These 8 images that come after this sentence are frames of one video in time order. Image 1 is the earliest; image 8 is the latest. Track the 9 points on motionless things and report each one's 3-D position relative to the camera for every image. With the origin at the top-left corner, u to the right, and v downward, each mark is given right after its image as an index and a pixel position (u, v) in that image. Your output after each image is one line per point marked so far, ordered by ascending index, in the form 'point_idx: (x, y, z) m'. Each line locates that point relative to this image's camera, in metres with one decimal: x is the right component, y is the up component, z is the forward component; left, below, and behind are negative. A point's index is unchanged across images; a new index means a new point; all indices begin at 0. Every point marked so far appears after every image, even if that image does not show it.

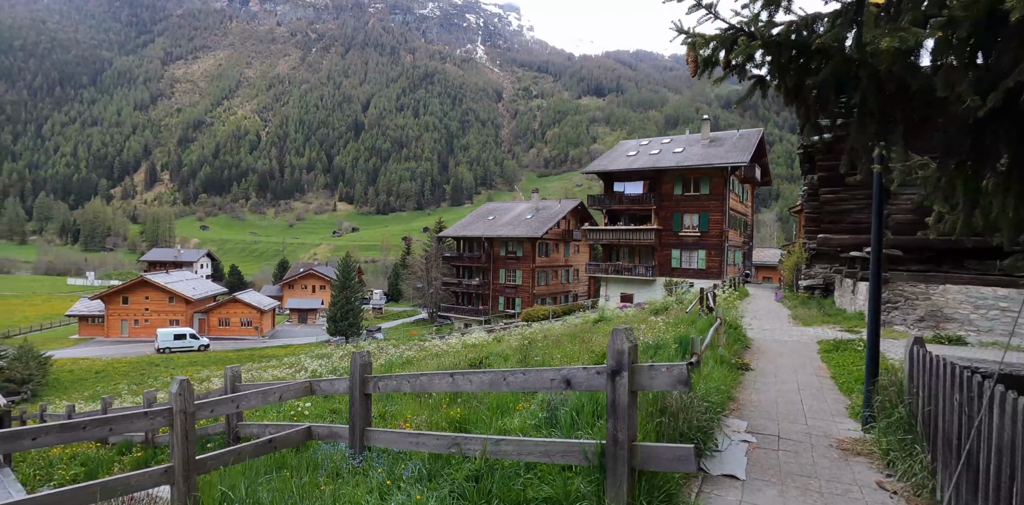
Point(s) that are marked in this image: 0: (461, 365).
0: (-0.8, -1.9, +10.0) m
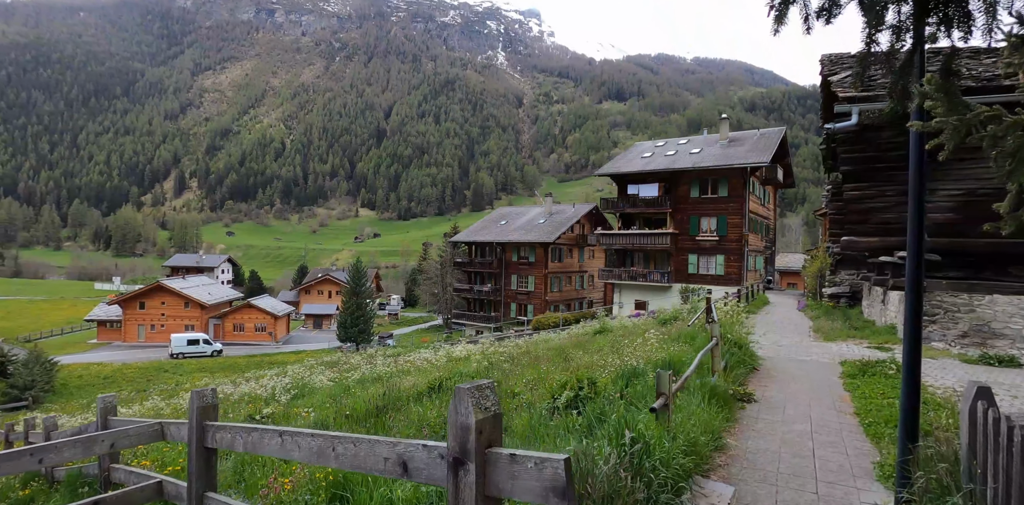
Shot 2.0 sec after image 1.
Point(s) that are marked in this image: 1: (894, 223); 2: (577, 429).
0: (-1.4, -2.0, +8.6) m
1: (+8.1, +0.6, +12.3) m
2: (+0.5, -1.4, +4.7) m
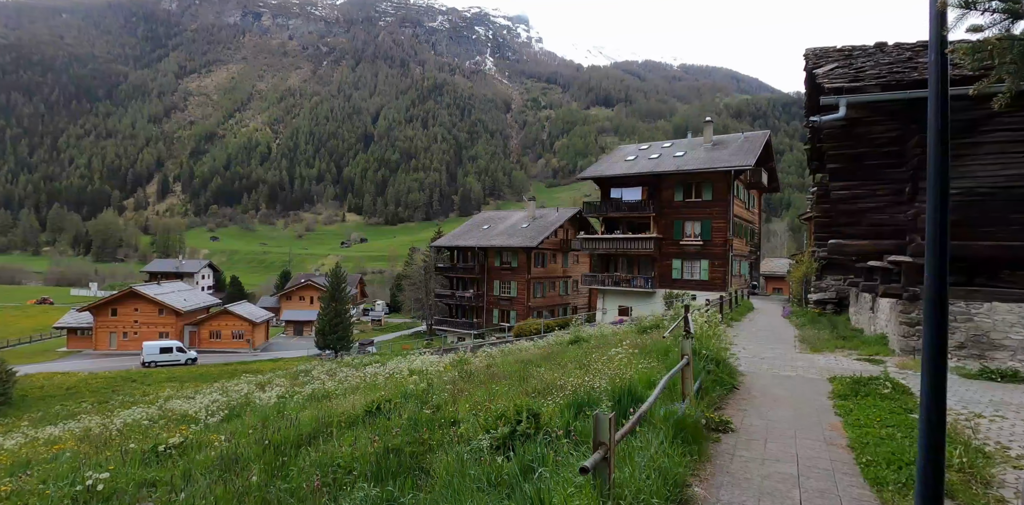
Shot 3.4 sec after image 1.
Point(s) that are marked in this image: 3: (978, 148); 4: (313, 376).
0: (-2.0, -2.0, +7.6) m
1: (+7.3, +0.5, +11.5) m
2: (-0.1, -1.5, +3.7) m
3: (+8.3, +1.9, +10.6) m
4: (-6.1, -3.8, +18.3) m
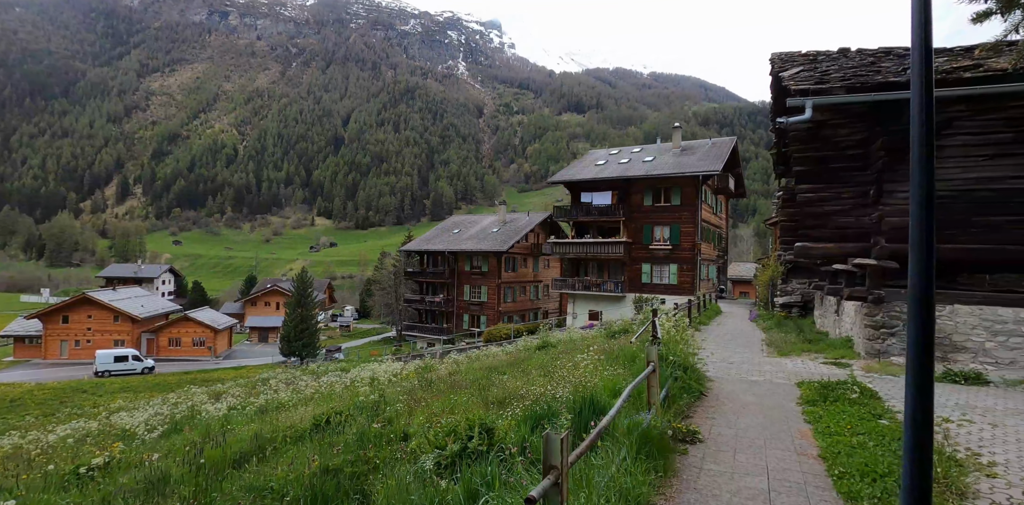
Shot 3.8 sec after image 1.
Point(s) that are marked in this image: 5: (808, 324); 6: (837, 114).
0: (-2.5, -2.0, +7.1) m
1: (+6.6, +0.5, +11.5) m
2: (-0.4, -1.4, +3.3) m
3: (+7.7, +1.9, +10.6) m
4: (-7.1, -3.9, +17.6) m
5: (+8.0, -1.9, +15.9) m
6: (+6.3, +2.7, +11.3) m
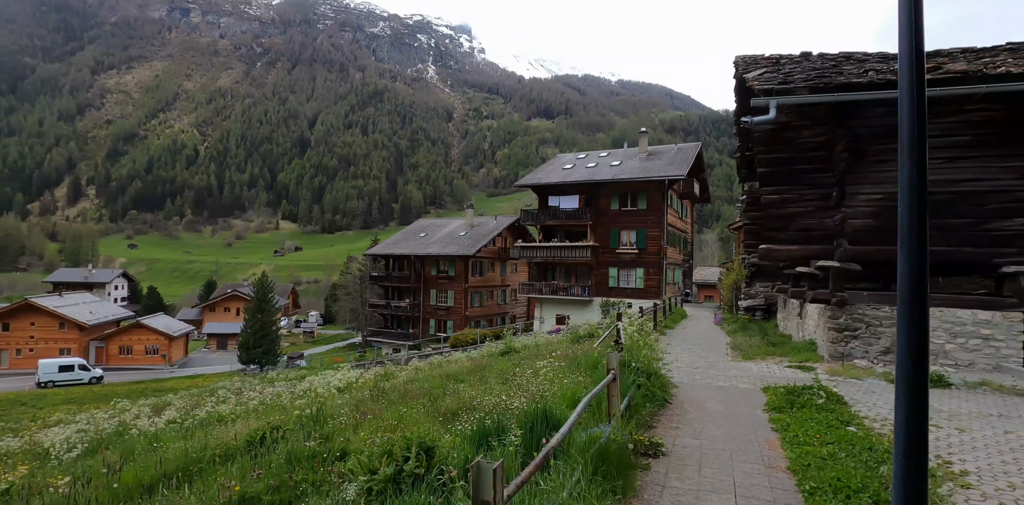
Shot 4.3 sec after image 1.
0: (-3.0, -2.1, +6.5) m
1: (+5.9, +0.4, +11.4) m
2: (-0.7, -1.4, +2.9) m
3: (+7.0, +1.8, +10.6) m
4: (-8.2, -4.0, +16.7) m
5: (+7.0, -2.0, +15.8) m
6: (+5.5, +2.6, +11.2) m
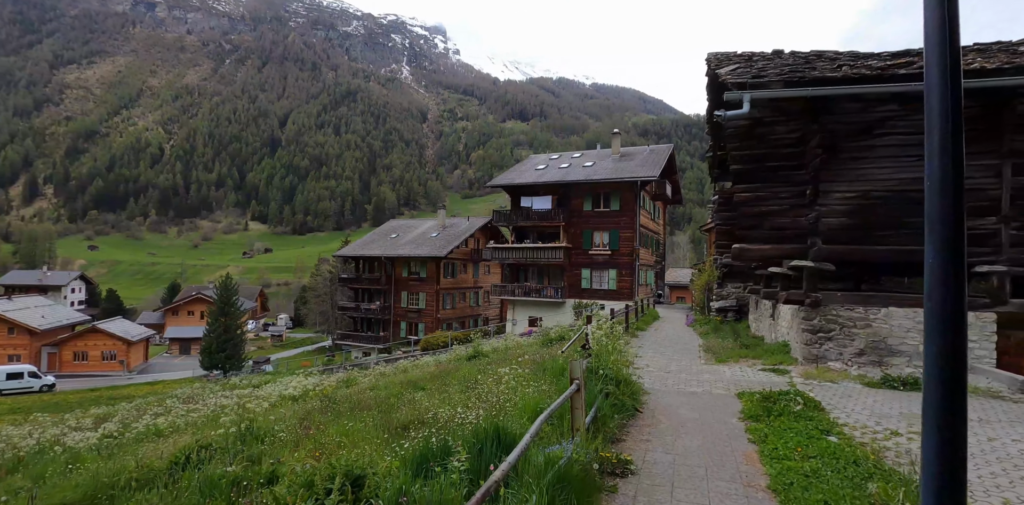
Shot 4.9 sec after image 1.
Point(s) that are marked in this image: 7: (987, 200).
0: (-3.4, -2.0, +5.8) m
1: (+5.2, +0.4, +11.1) m
2: (-1.0, -1.4, +2.3) m
3: (+6.4, +1.8, +10.4) m
4: (-9.0, -4.0, +15.8) m
5: (+6.2, -2.0, +15.6) m
6: (+4.9, +2.6, +10.9) m
7: (+8.0, +0.9, +9.9) m
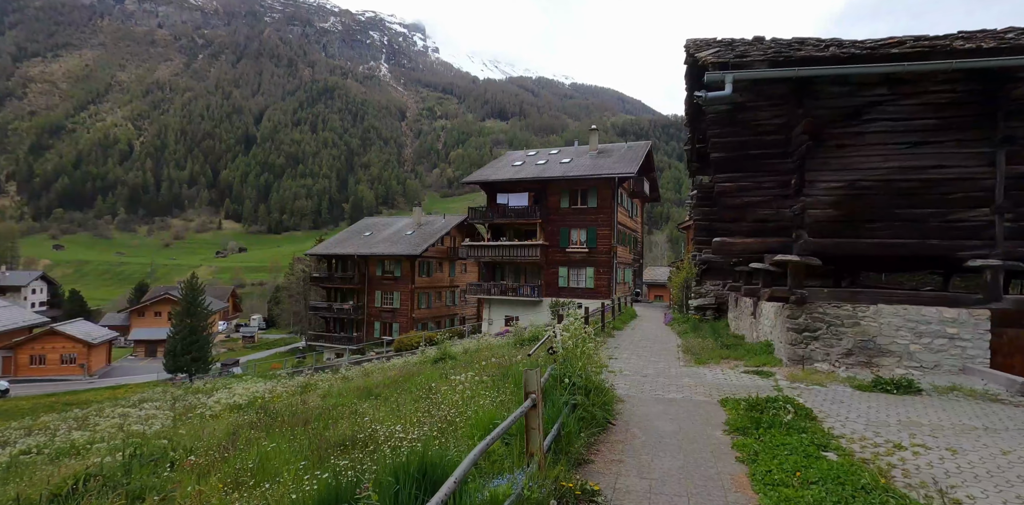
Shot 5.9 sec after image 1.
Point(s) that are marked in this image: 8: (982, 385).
0: (-3.9, -1.9, +4.9) m
1: (+4.6, +0.5, +10.5) m
2: (-1.3, -1.3, +1.5) m
3: (+5.8, +1.9, +9.8) m
4: (-9.8, -3.9, +14.7) m
5: (+5.4, -1.9, +15.0) m
6: (+4.3, +2.7, +10.3) m
7: (+7.5, +1.0, +9.3) m
8: (+6.9, -1.9, +8.6) m
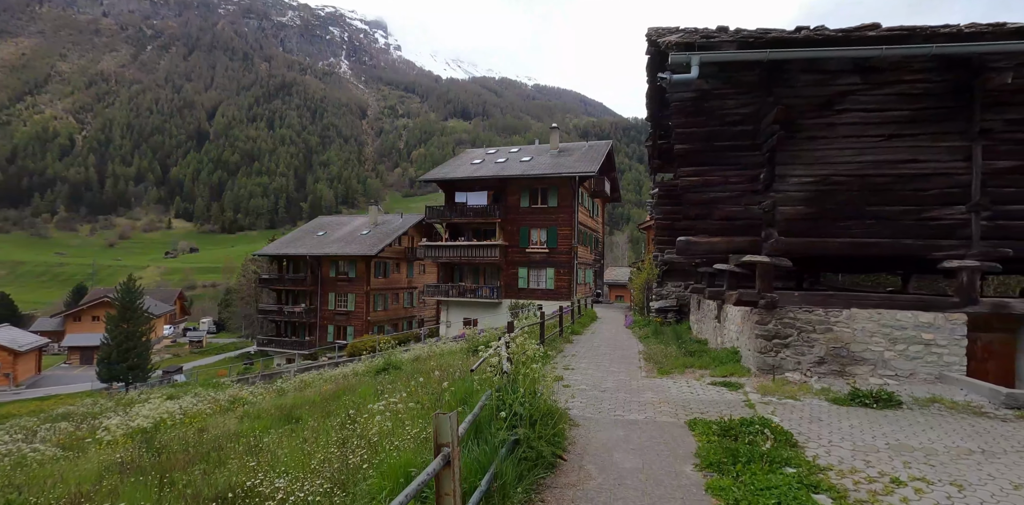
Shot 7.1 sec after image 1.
0: (-4.4, -1.9, +3.6) m
1: (+3.7, +0.5, +9.7) m
2: (-1.5, -1.3, +0.3) m
3: (+5.0, +1.9, +9.1) m
4: (-10.9, -3.9, +13.0) m
5: (+4.3, -1.9, +14.3) m
6: (+3.4, +2.7, +9.5) m
7: (+6.7, +1.0, +8.8) m
8: (+6.2, -1.9, +8.0) m
